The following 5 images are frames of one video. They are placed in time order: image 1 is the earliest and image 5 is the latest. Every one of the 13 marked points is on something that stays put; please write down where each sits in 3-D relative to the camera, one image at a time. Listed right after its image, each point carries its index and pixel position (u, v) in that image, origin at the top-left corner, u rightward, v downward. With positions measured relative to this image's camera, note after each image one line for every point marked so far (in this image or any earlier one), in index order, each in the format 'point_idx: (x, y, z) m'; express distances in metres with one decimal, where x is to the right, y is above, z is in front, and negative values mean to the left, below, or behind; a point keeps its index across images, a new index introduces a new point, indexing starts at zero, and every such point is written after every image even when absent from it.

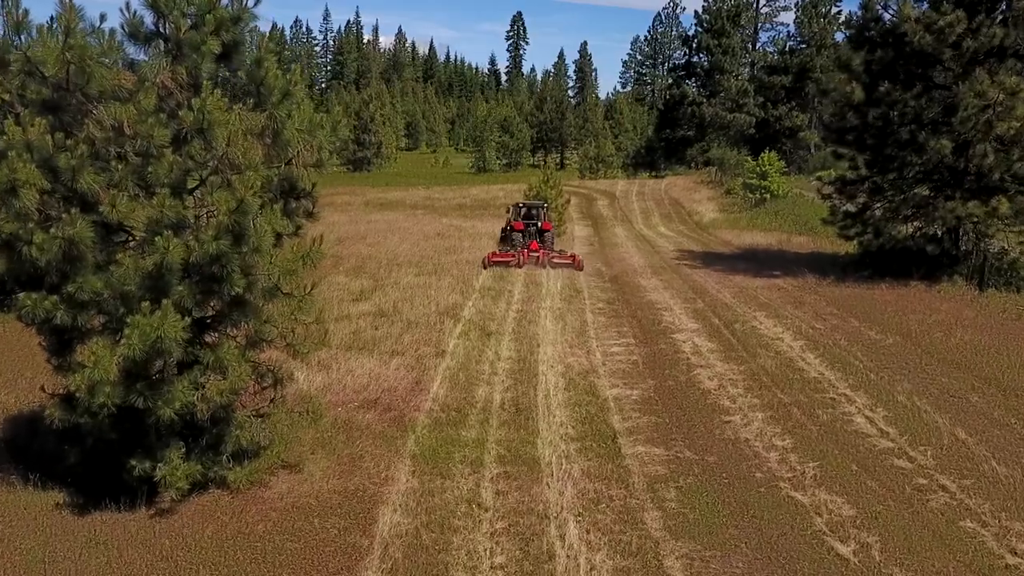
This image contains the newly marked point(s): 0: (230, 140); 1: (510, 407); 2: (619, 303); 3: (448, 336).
0: (-3.3, +1.7, +6.3) m
1: (0.0, -2.1, +9.6) m
2: (+3.0, -0.4, +15.2) m
3: (-1.5, -1.1, +12.7) m
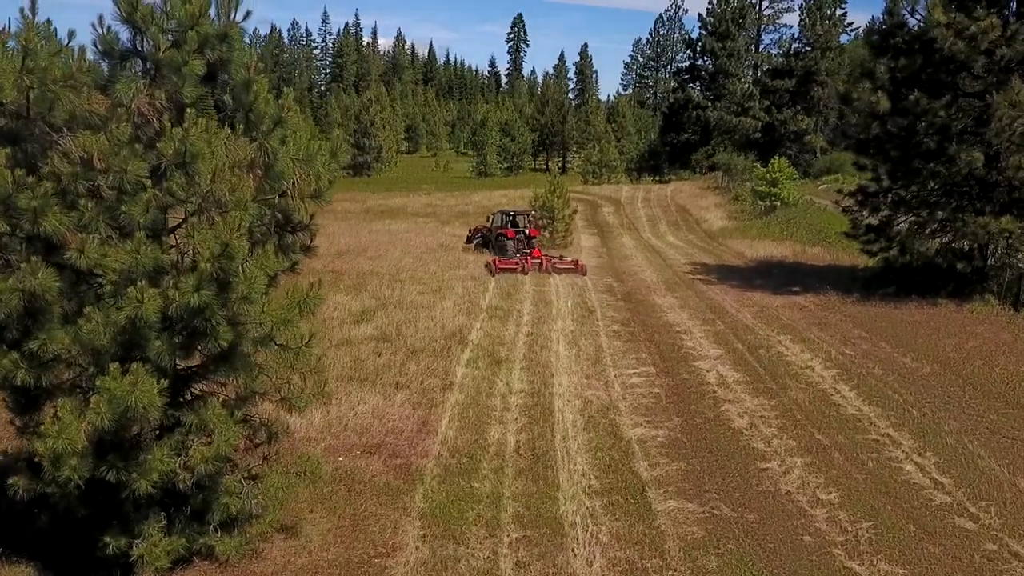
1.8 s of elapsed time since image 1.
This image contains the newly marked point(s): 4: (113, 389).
0: (-3.0, +1.2, +5.5) m
1: (+0.2, -2.7, +8.8) m
2: (+3.3, -1.0, +14.4) m
3: (-1.2, -1.7, +11.9) m
4: (-3.8, -1.0, +5.1) m
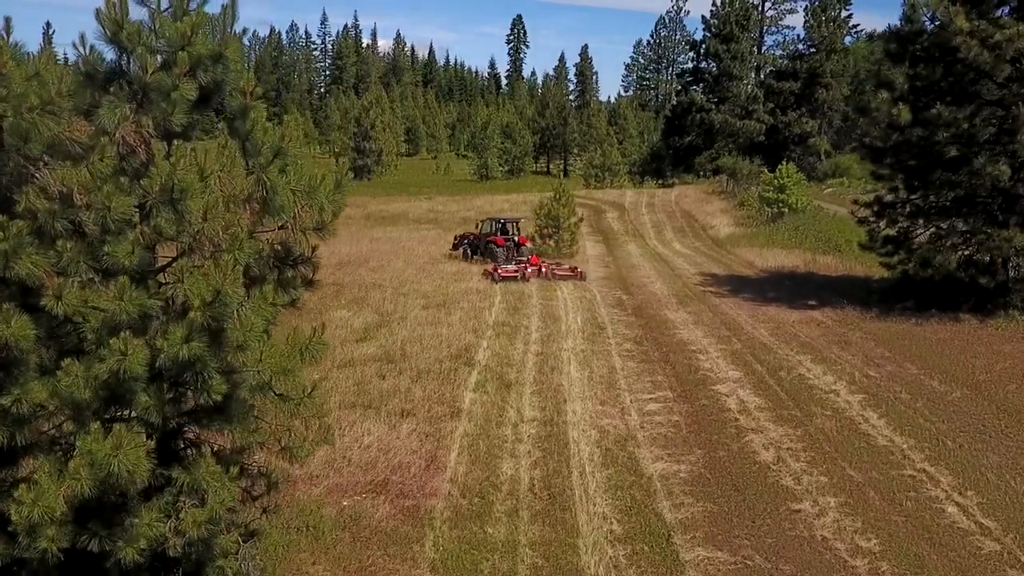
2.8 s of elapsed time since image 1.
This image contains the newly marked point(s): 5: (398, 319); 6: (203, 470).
0: (-2.8, +0.7, +5.0) m
1: (+0.5, -3.1, +8.3) m
2: (+3.5, -1.4, +13.9) m
3: (-1.0, -2.1, +11.4) m
4: (-3.6, -1.4, +4.6) m
5: (-3.3, -0.9, +15.6) m
6: (-3.0, -1.8, +5.2) m
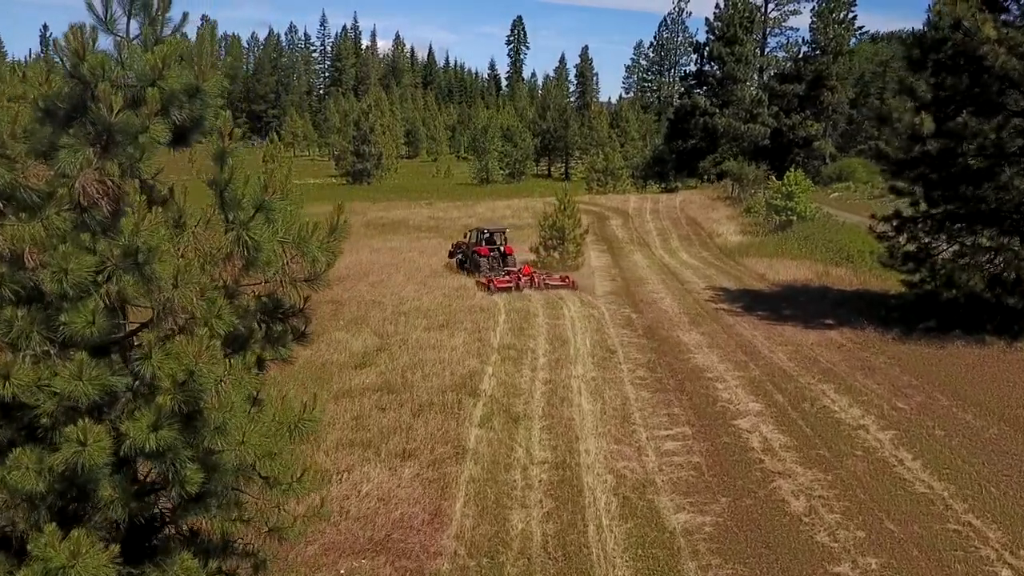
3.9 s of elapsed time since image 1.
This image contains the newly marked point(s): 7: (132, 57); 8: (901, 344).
0: (-2.7, +0.1, +4.4) m
1: (+0.6, -3.7, +7.6) m
2: (+3.7, -2.0, +13.2) m
3: (-0.9, -2.7, +10.7) m
4: (-3.4, -2.0, +4.0) m
5: (-3.1, -1.5, +14.9) m
6: (-2.8, -2.4, +4.6) m
7: (-3.3, +2.0, +4.7) m
8: (+10.4, -1.5, +14.4) m
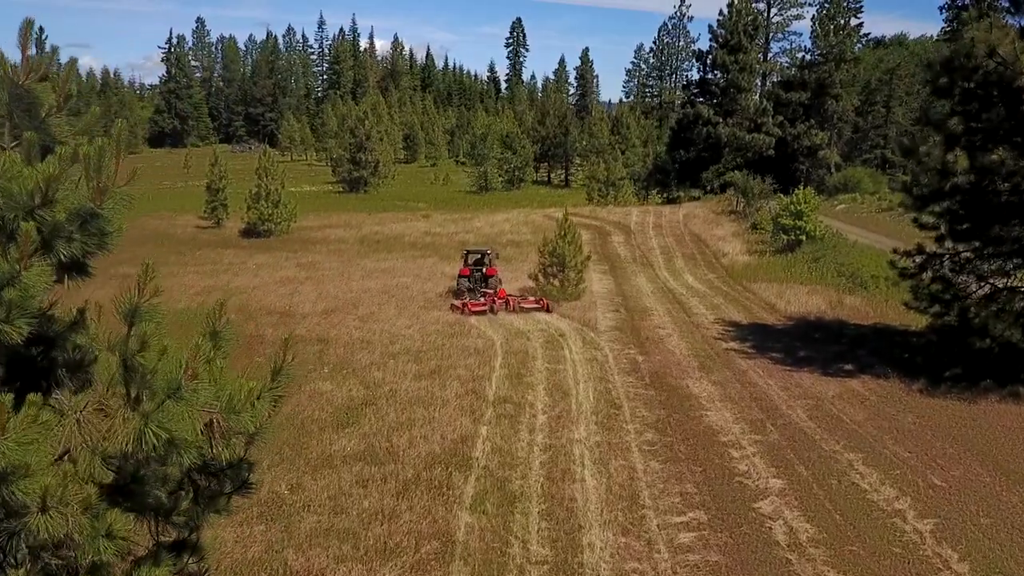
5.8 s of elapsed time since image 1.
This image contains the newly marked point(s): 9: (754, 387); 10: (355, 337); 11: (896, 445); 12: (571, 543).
0: (-2.7, -1.1, +3.3) m
1: (+0.6, -4.9, +6.5) m
2: (+3.6, -3.2, +12.2) m
3: (-0.9, -4.0, +9.7) m
4: (-3.5, -3.2, +2.9) m
5: (-3.2, -2.7, +13.8) m
6: (-2.9, -3.6, +3.5) m
7: (-3.4, +0.8, +3.6) m
8: (+10.3, -2.7, +13.3) m
9: (+6.3, -2.6, +14.1) m
10: (-5.1, -1.6, +17.7) m
11: (+8.1, -3.3, +11.5) m
12: (+1.0, -4.2, +8.9) m
